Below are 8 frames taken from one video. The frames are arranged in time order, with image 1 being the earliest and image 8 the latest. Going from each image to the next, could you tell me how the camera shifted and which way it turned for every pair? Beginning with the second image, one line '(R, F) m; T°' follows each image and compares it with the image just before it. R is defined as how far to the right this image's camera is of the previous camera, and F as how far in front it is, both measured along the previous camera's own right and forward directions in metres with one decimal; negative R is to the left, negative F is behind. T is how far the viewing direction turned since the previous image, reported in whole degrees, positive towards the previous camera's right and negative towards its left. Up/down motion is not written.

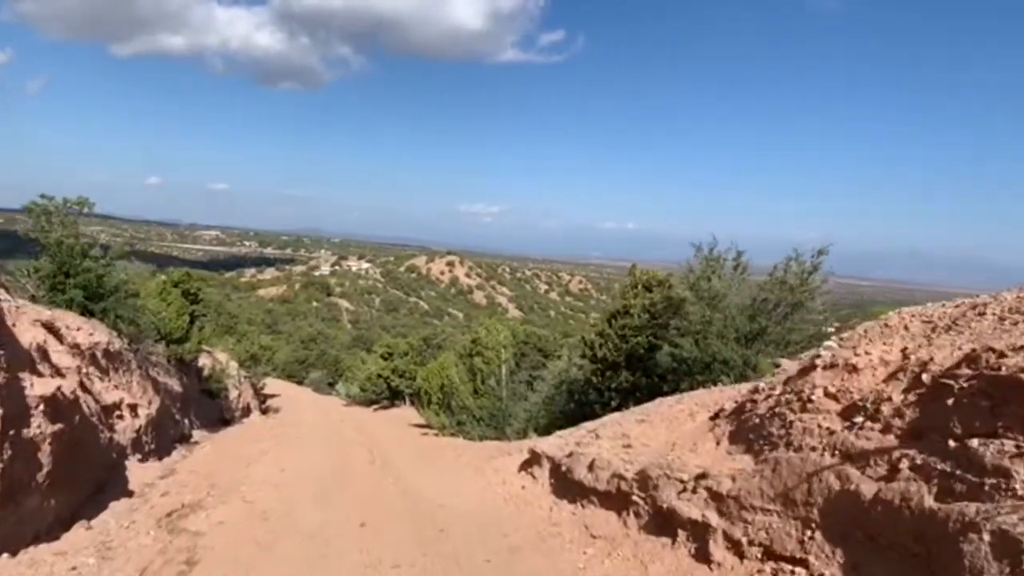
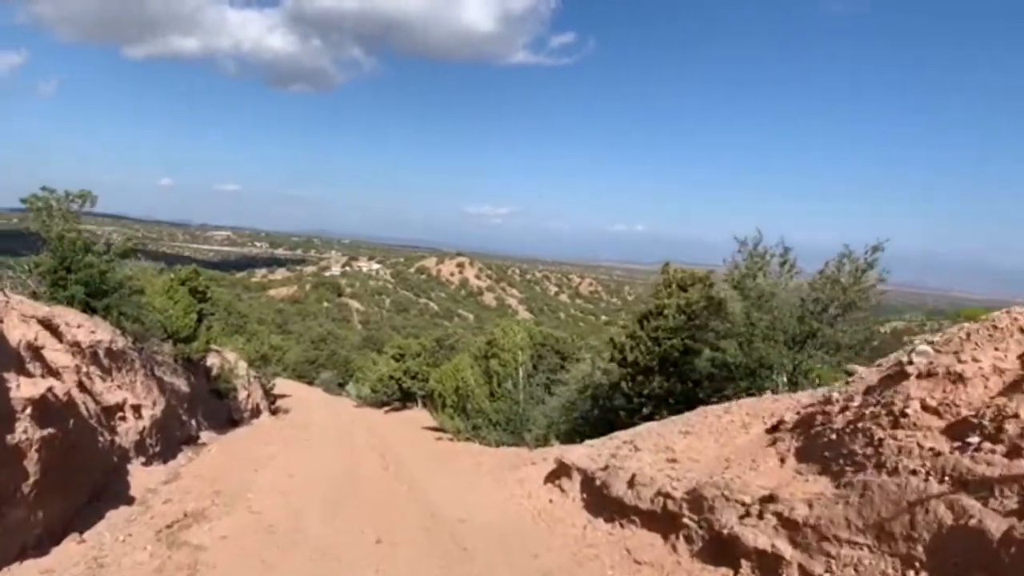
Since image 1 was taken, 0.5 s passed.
(-0.3, +1.0) m; -1°
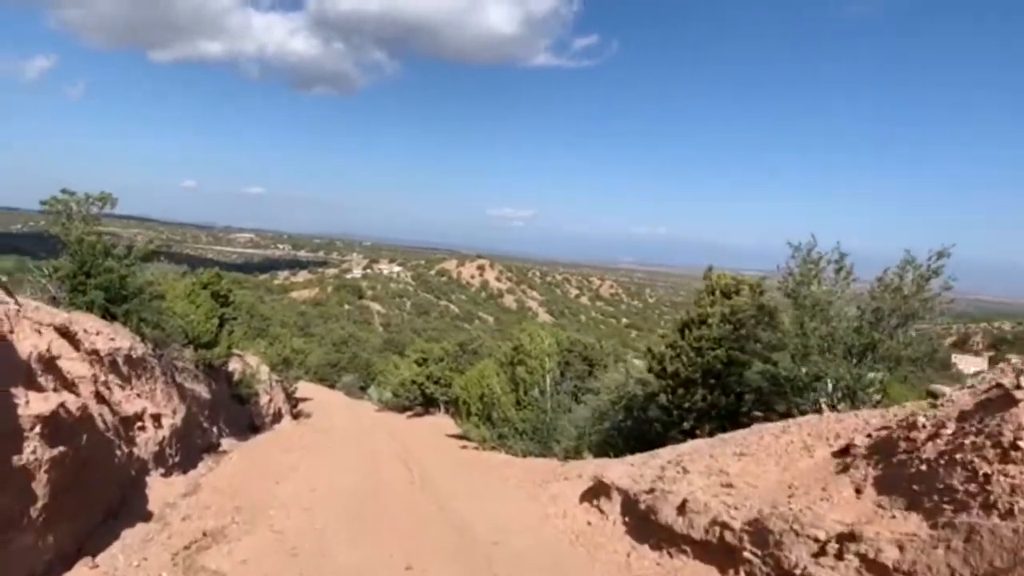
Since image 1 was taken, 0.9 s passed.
(-0.2, +0.7) m; -2°
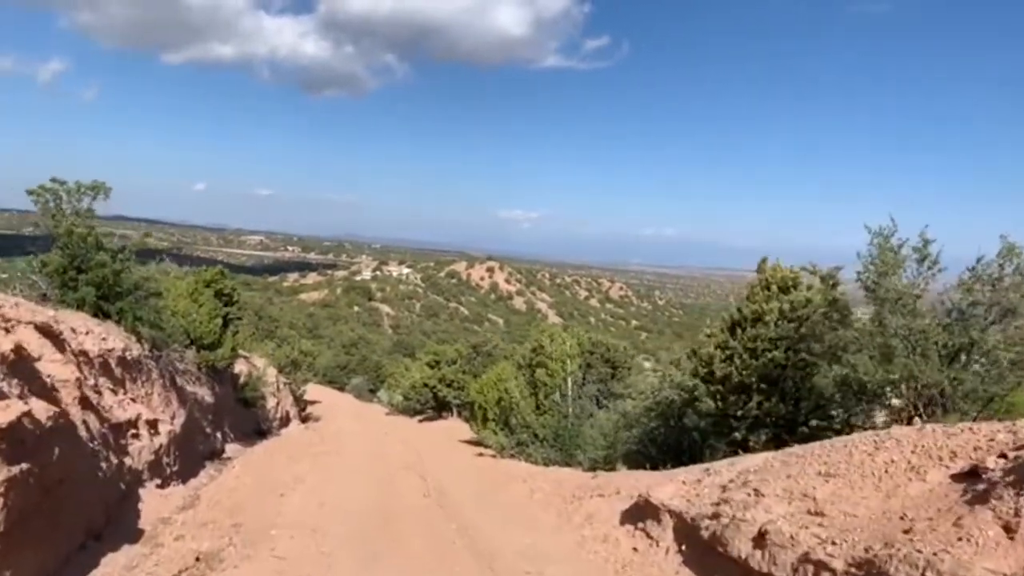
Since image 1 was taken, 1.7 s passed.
(-0.3, +1.4) m; -1°
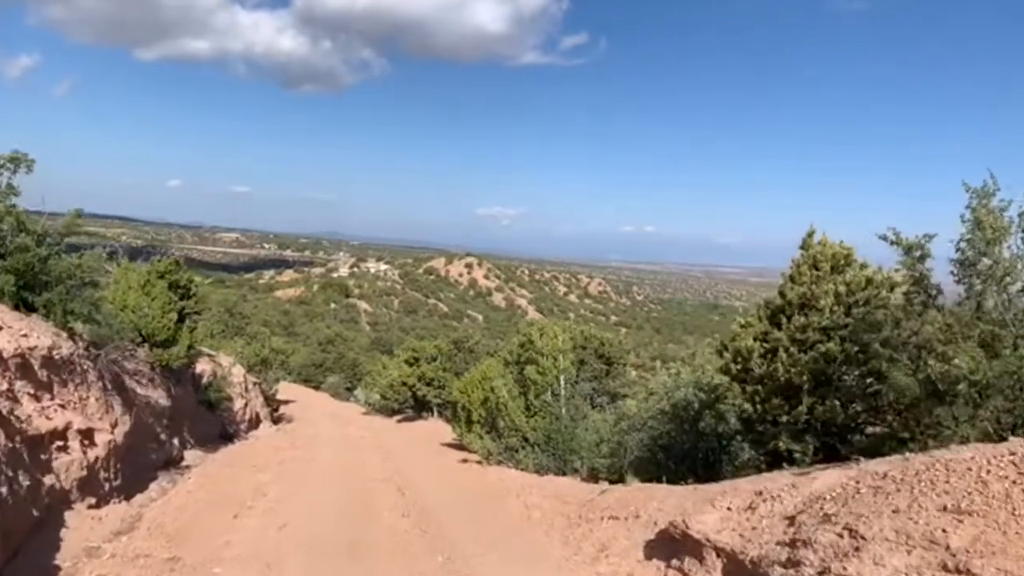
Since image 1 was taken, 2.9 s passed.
(-0.2, +2.1) m; +2°
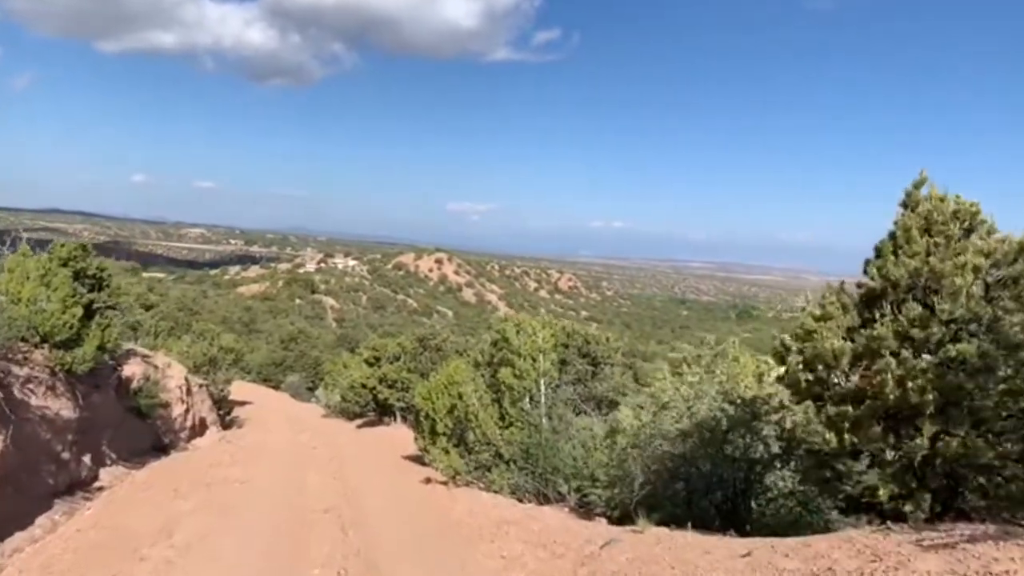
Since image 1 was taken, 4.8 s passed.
(0.0, +3.3) m; +2°
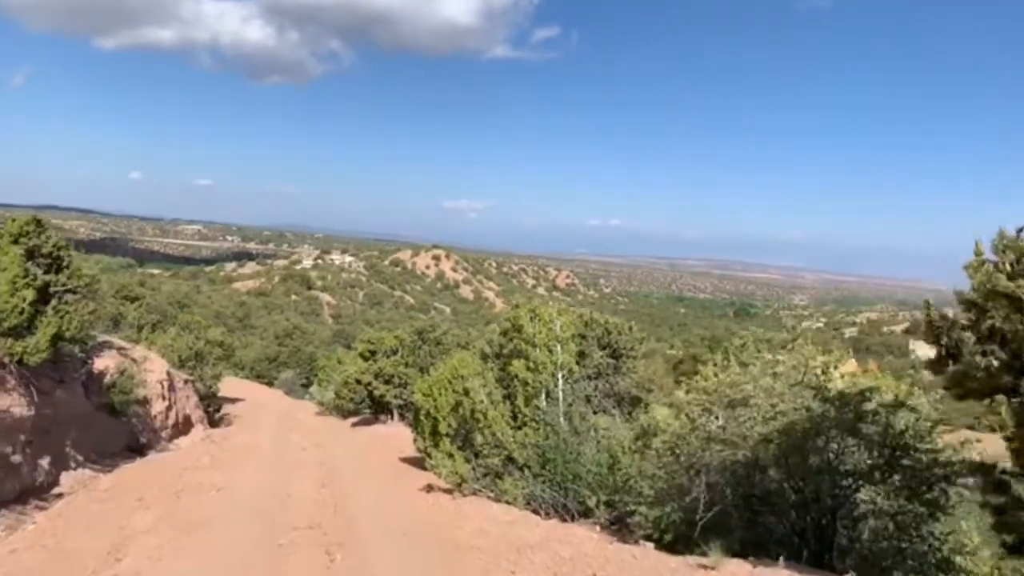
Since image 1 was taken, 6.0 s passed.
(-0.3, +2.3) m; 0°
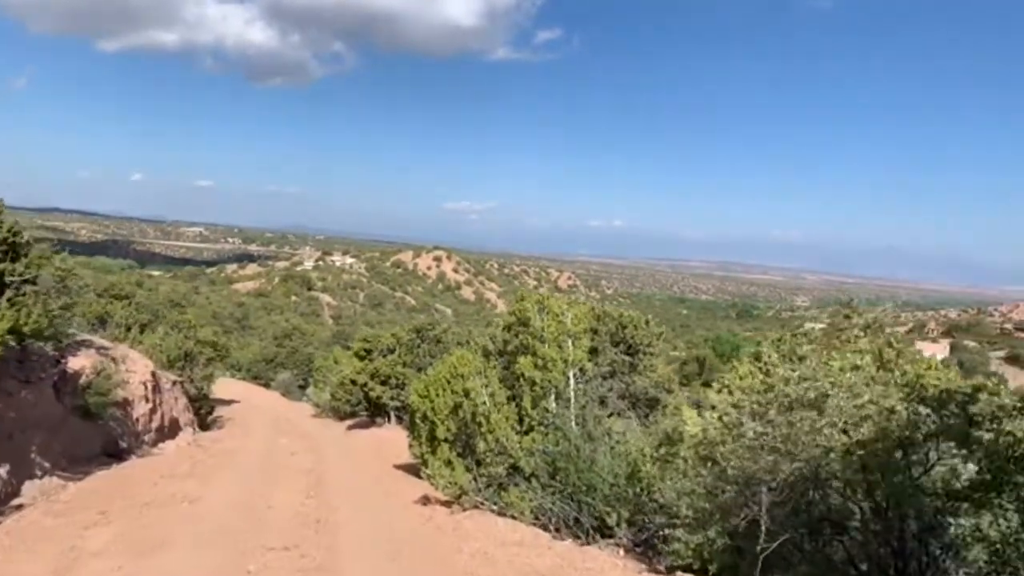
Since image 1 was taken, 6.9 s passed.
(-0.1, +1.7) m; 0°
